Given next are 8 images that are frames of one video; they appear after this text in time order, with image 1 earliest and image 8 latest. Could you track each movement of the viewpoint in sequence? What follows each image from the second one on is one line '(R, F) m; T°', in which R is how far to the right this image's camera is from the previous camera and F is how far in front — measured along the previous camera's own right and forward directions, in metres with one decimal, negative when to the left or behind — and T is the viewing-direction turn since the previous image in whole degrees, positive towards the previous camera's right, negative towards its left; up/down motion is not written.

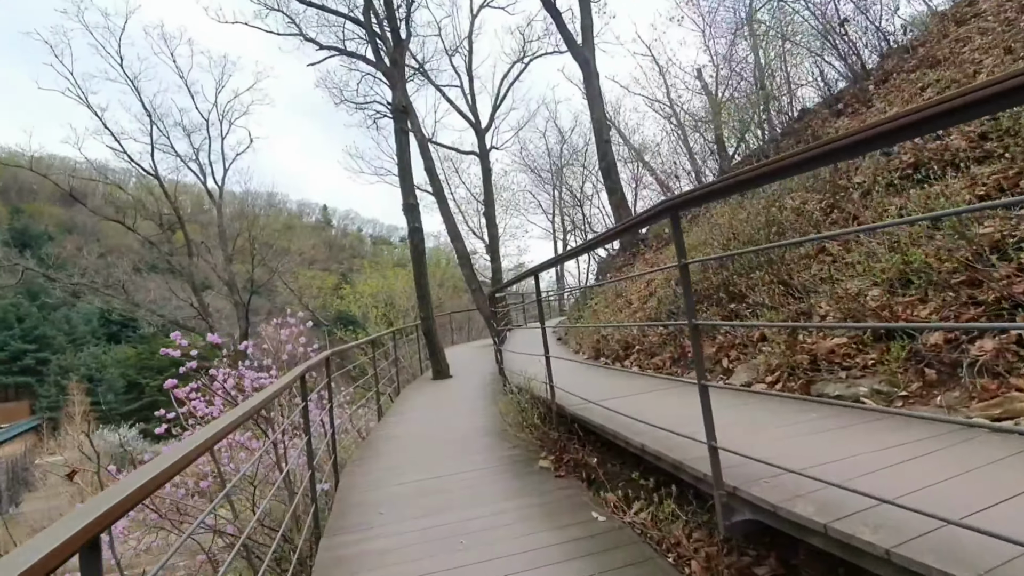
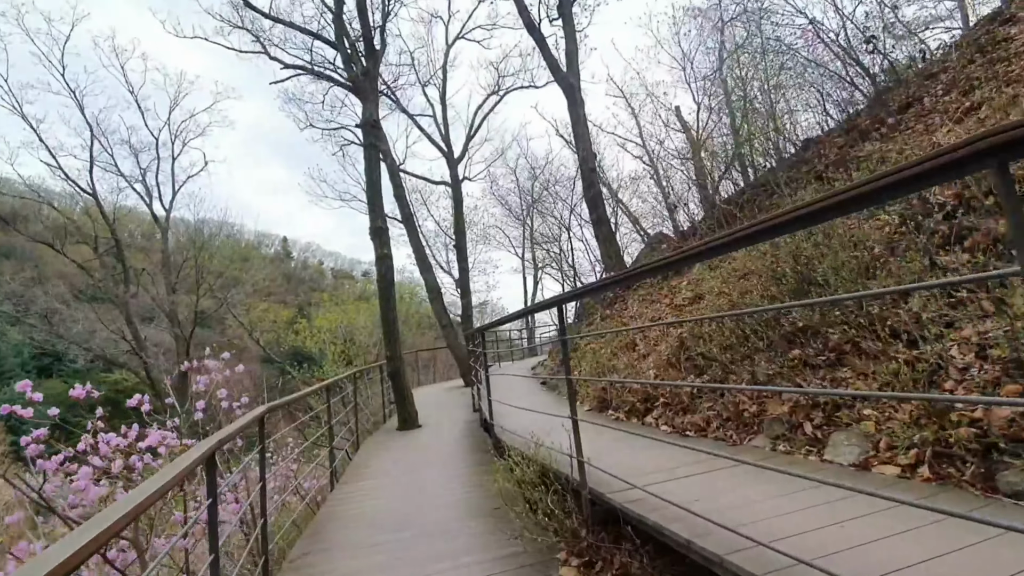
(-0.2, +0.9) m; +4°
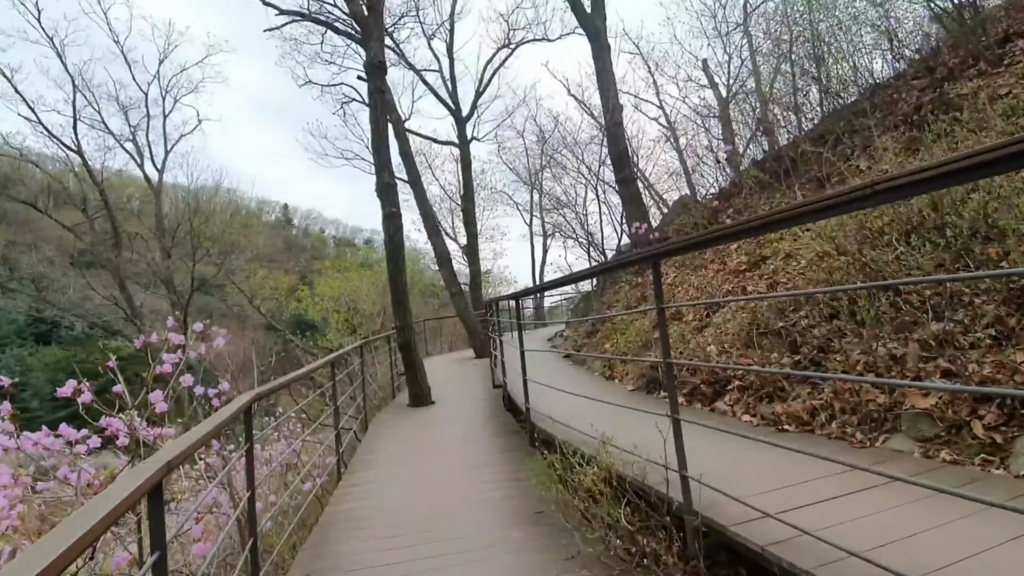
(-0.2, +0.7) m; 0°
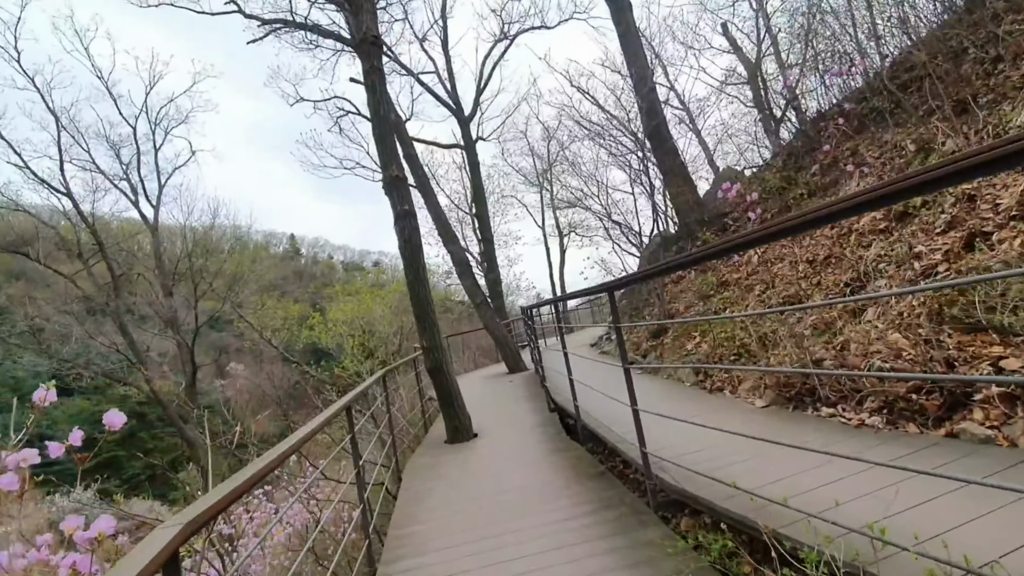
(-0.3, +1.1) m; -1°
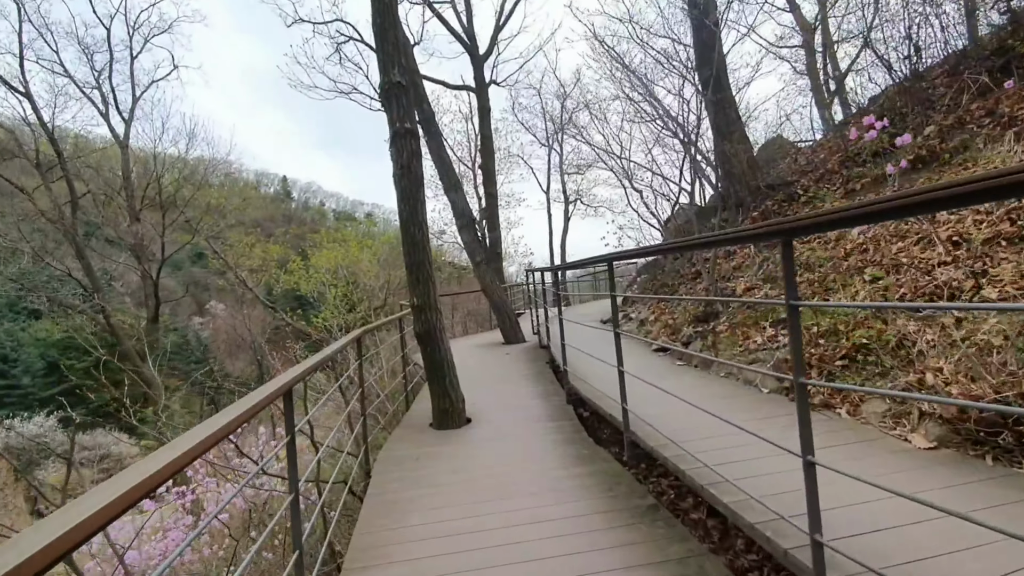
(-0.2, +1.0) m; +1°
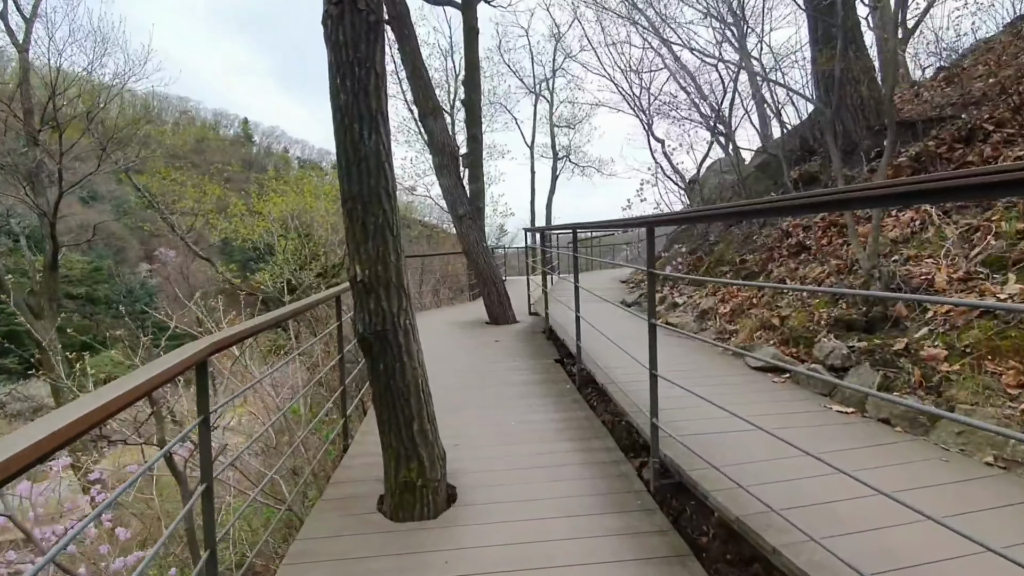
(-0.3, +1.8) m; +4°
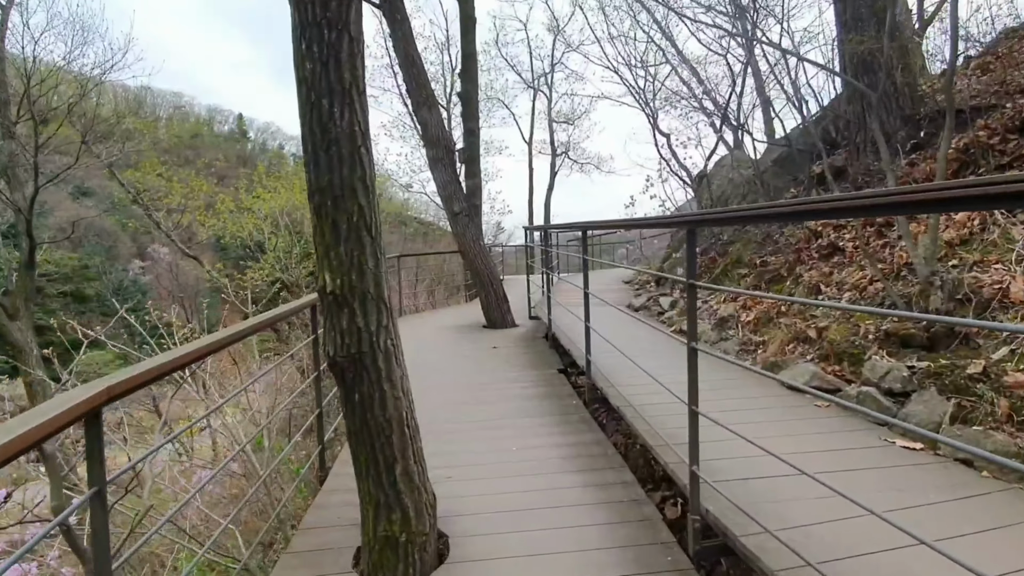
(0.0, +0.3) m; 0°
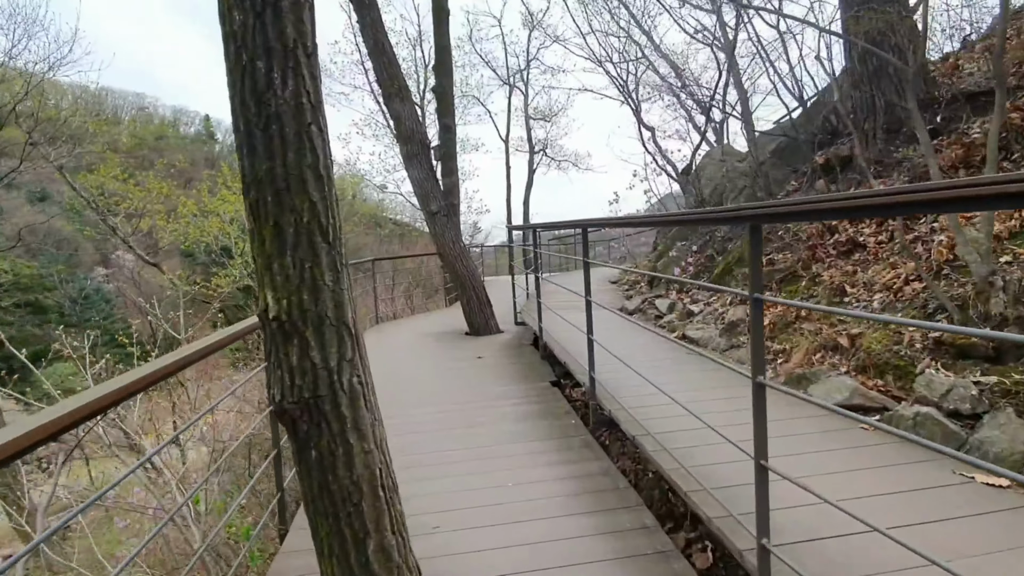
(-0.1, +0.4) m; +2°
